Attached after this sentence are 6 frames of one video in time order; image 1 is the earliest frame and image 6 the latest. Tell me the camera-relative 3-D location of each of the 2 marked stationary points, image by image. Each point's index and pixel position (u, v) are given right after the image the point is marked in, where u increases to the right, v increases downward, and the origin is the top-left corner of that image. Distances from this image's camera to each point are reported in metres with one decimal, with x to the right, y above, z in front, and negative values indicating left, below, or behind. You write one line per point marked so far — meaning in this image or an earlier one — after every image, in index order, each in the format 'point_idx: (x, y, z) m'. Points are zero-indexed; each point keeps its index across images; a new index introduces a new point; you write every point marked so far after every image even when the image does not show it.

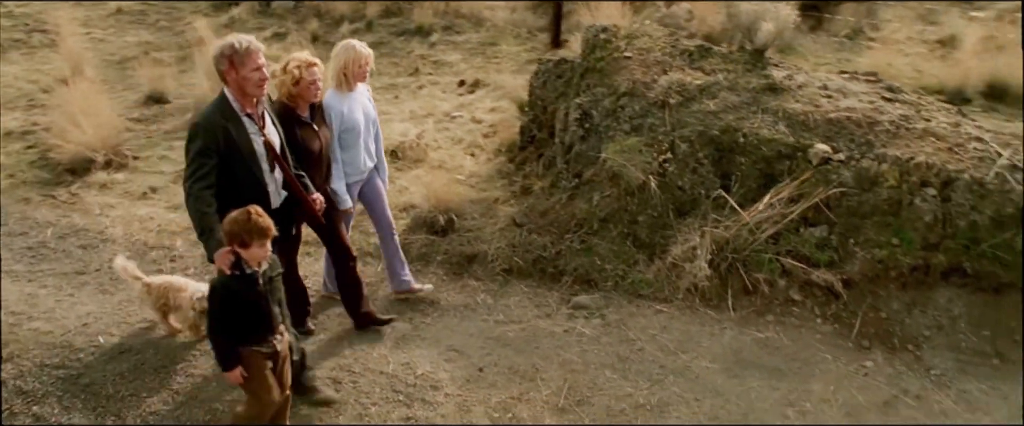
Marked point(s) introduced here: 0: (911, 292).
0: (+2.4, -0.5, +4.0) m
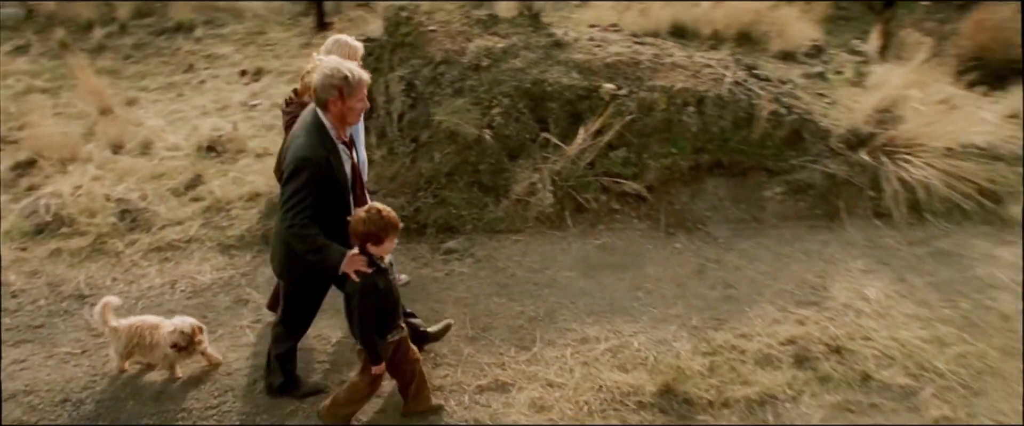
0: (+1.4, +0.2, +5.2) m
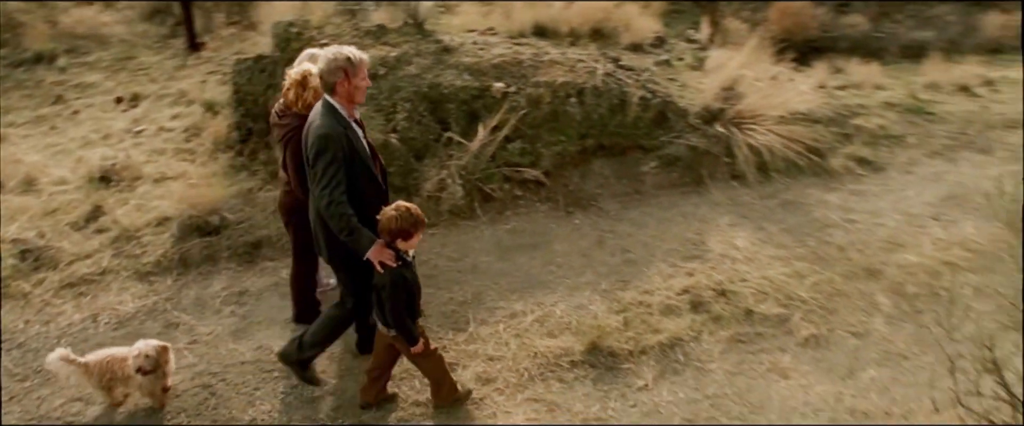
0: (+0.6, +0.4, +5.9) m
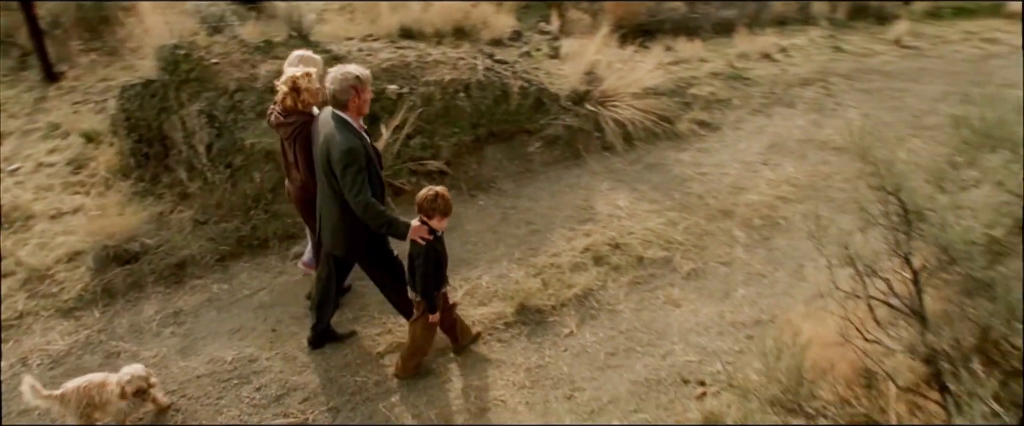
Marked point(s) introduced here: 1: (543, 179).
0: (-0.3, +0.6, +6.5) m
1: (+0.3, +0.3, +6.5) m
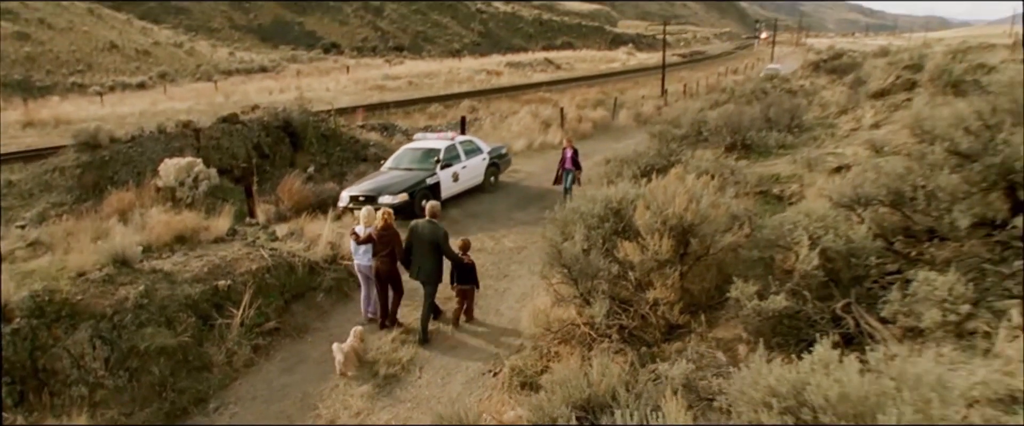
0: (-3.2, -1.4, +9.4) m
1: (-2.7, -1.5, +9.8) m
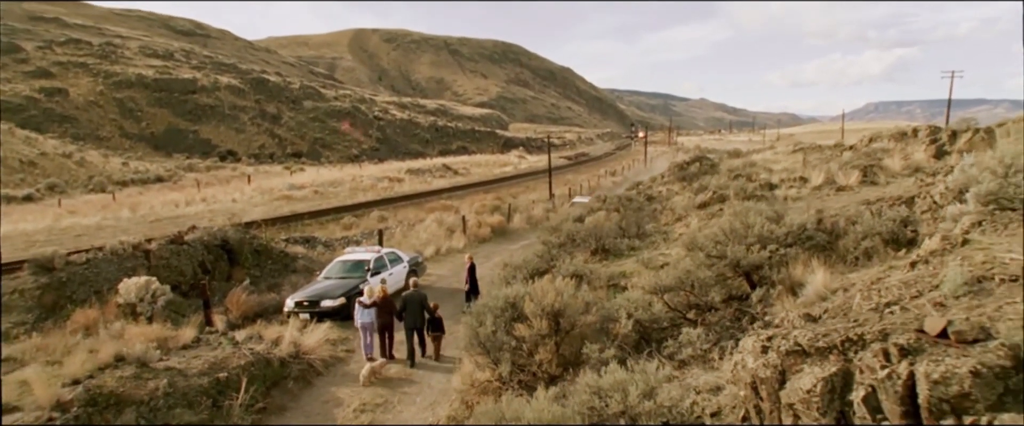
0: (-4.6, -3.4, +12.2) m
1: (-4.1, -3.5, +12.7) m
